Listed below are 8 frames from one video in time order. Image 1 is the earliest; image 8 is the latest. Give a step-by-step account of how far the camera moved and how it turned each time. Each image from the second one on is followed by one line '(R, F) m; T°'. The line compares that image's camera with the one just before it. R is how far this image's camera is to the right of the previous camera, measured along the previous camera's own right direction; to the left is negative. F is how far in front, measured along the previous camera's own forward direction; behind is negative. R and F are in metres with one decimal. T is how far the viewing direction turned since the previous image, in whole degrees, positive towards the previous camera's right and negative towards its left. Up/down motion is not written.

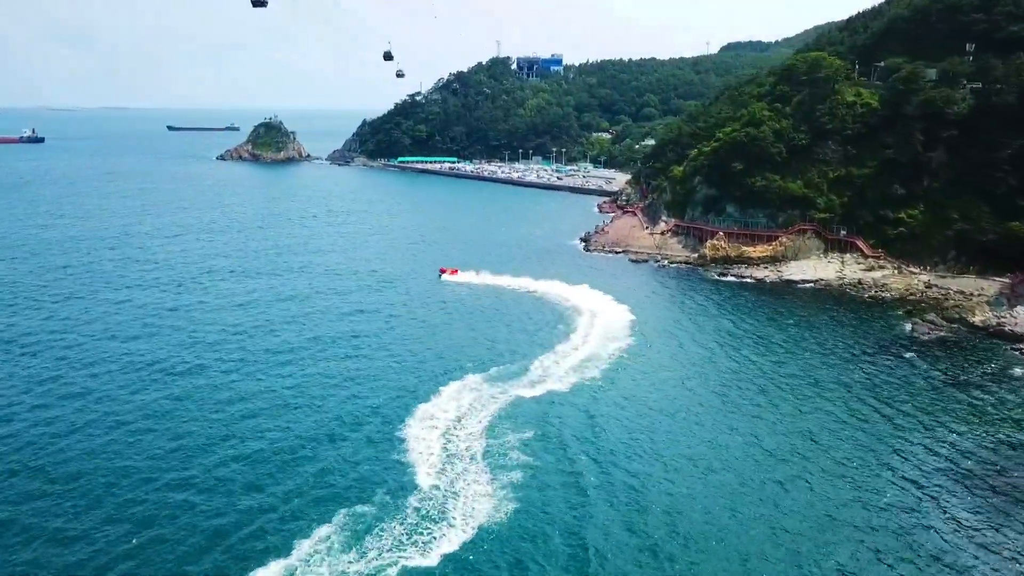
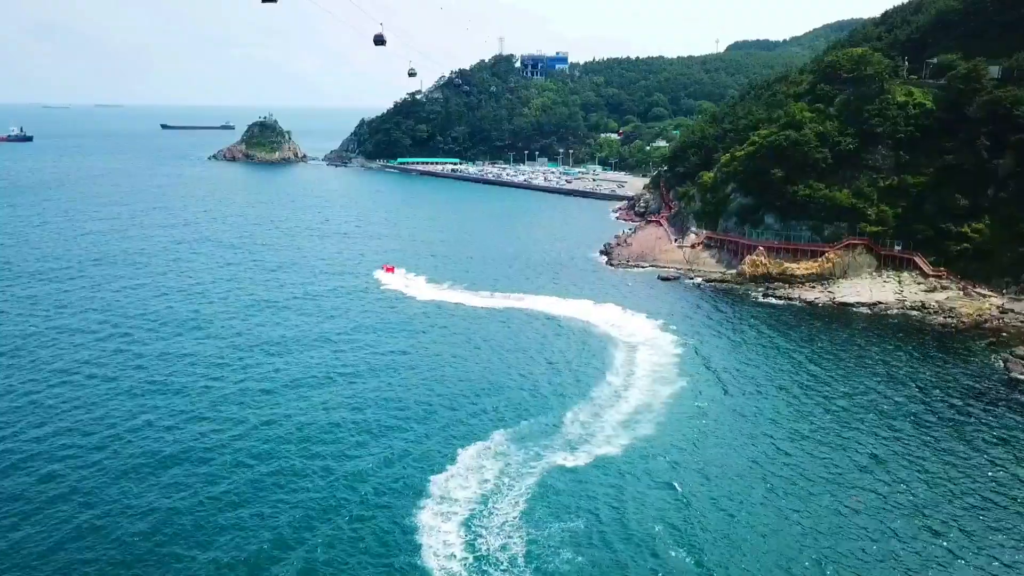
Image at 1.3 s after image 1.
(-1.8, +8.1) m; 0°
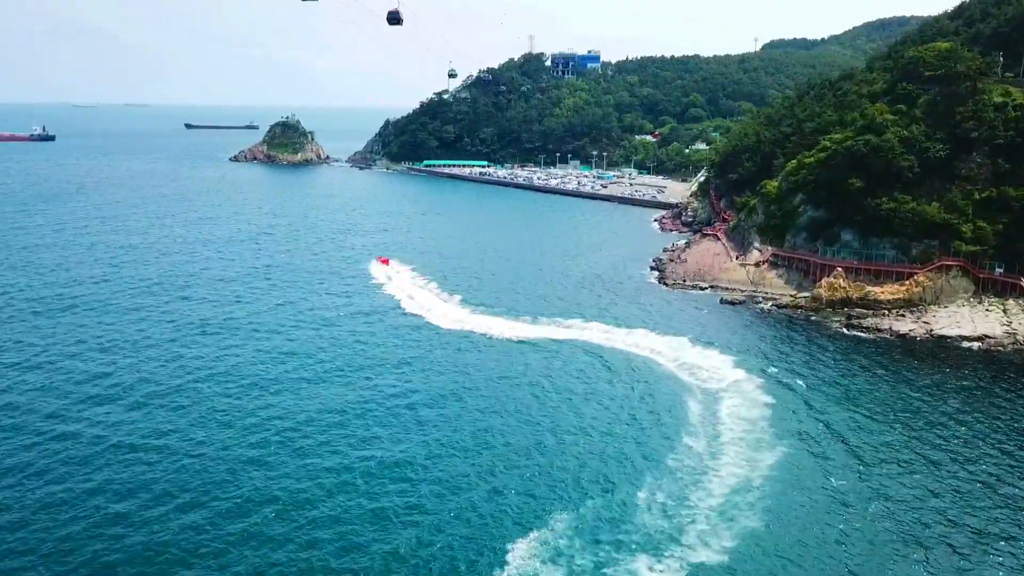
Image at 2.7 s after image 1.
(-1.7, +8.2) m; -2°
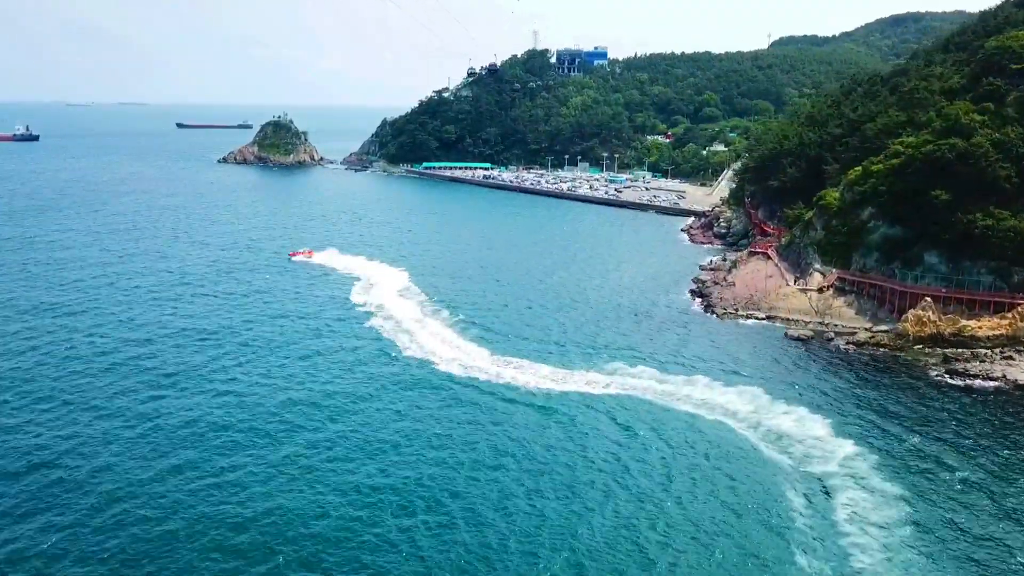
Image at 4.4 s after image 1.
(-1.8, +10.7) m; 0°
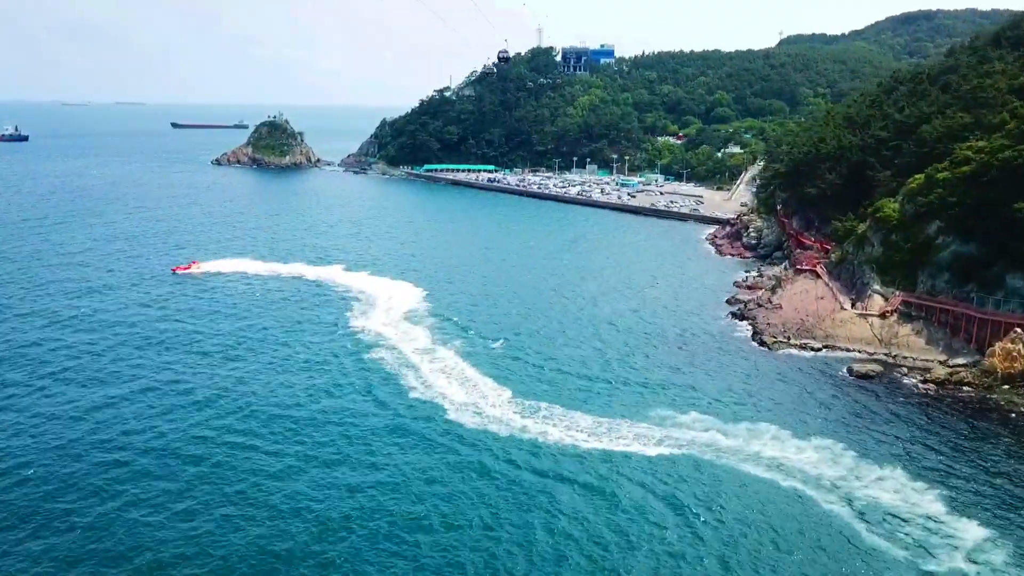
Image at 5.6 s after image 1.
(-1.5, +7.4) m; 0°
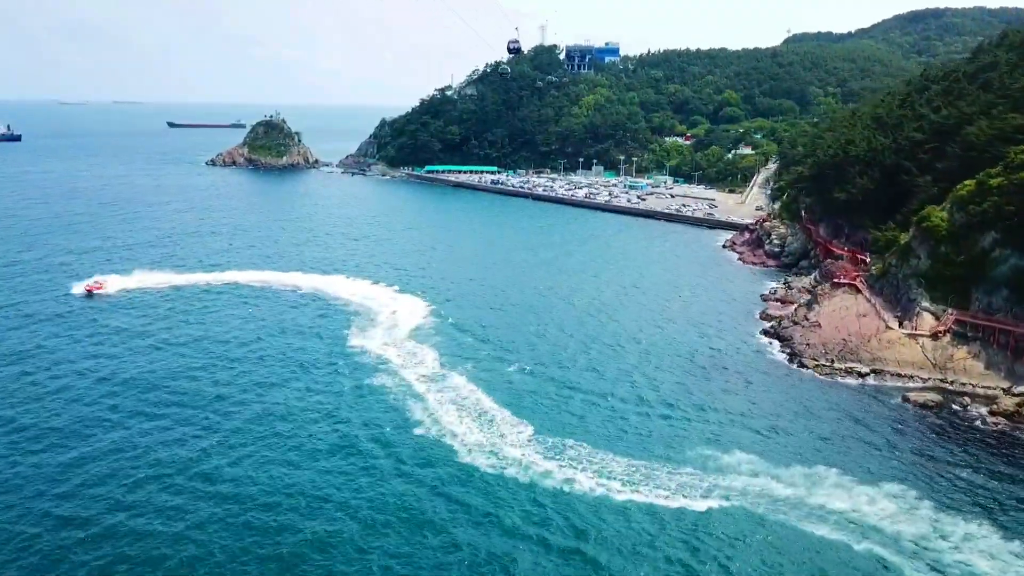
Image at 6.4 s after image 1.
(-1.0, +4.9) m; 0°
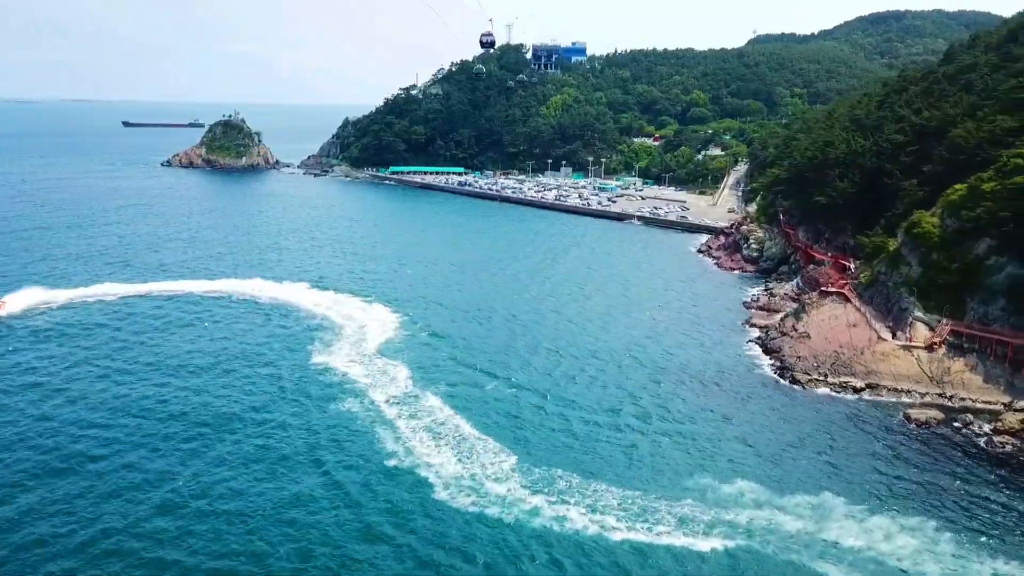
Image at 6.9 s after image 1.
(-0.7, +3.1) m; +2°
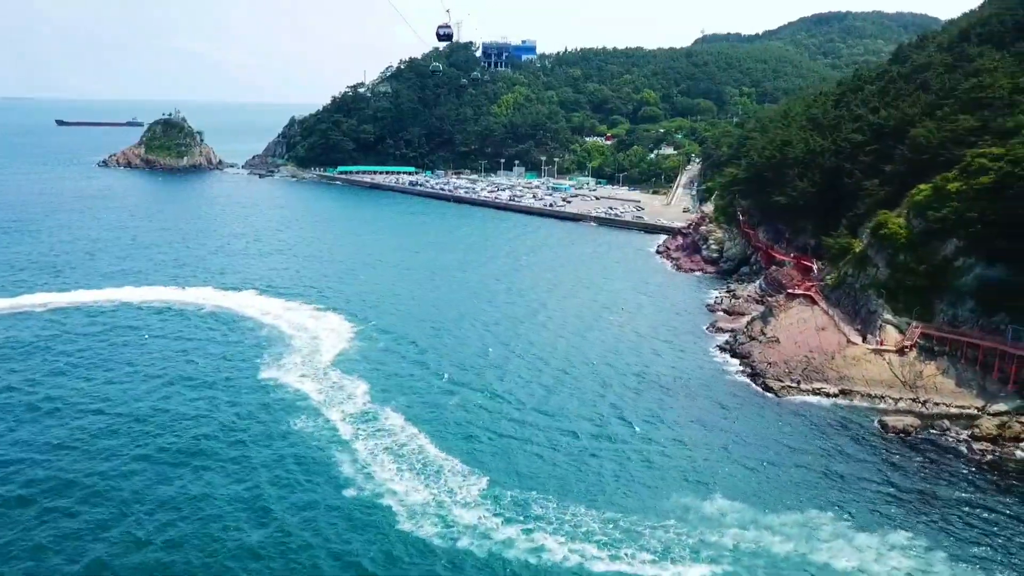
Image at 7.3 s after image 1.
(-0.7, +2.2) m; +4°
